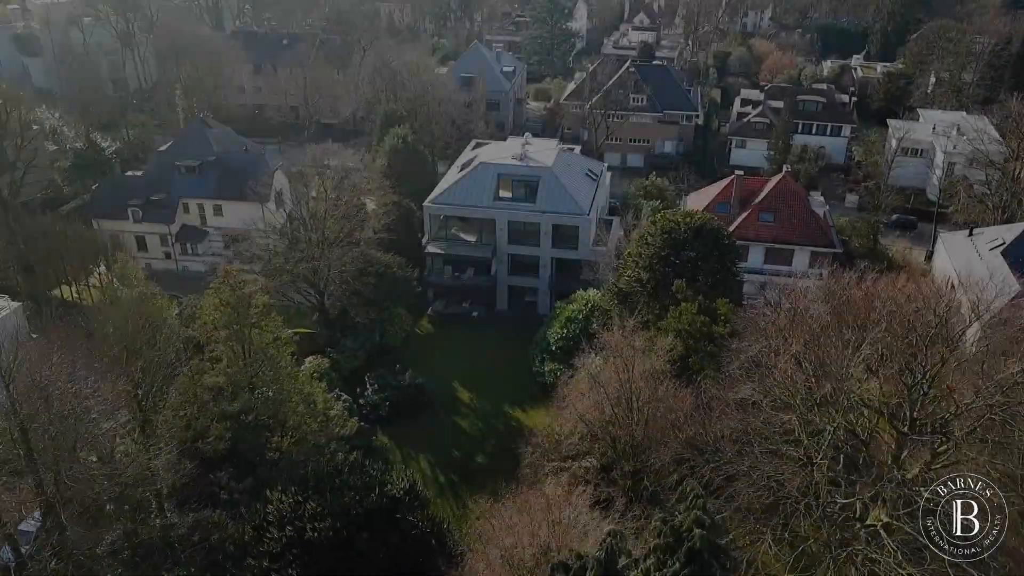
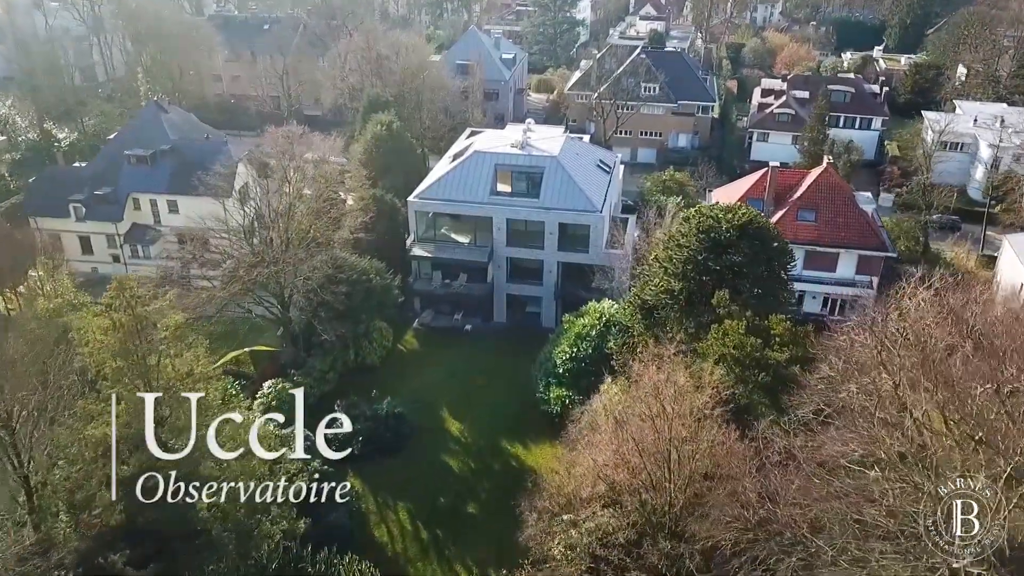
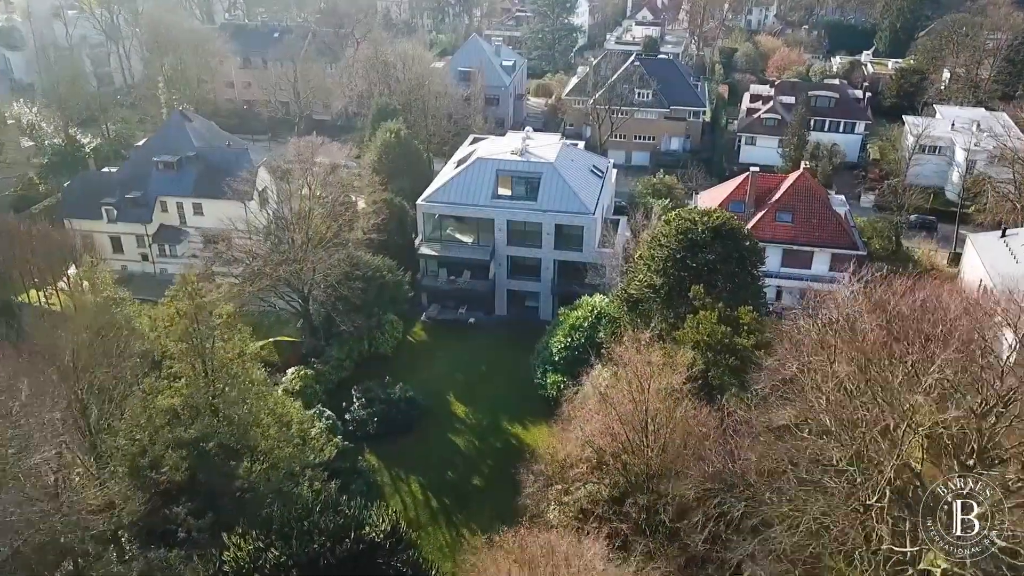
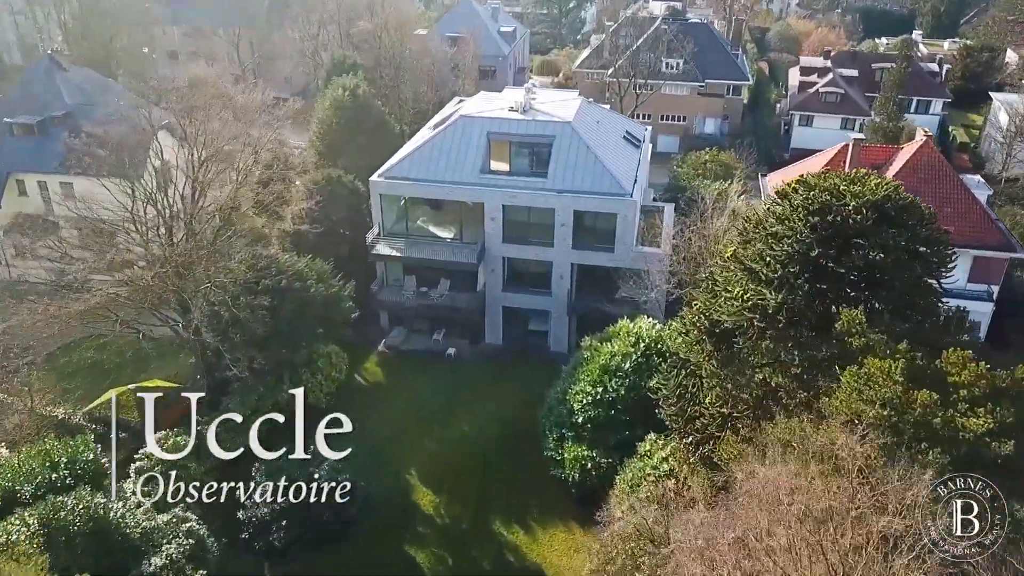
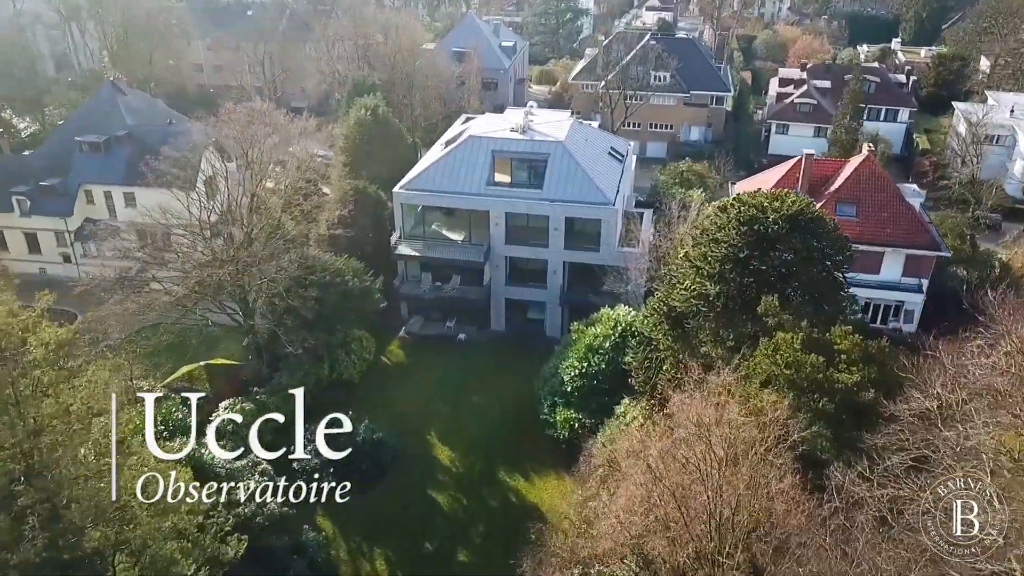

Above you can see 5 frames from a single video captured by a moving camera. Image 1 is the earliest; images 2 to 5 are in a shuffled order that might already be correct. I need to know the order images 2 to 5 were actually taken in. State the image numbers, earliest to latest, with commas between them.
3, 2, 5, 4
